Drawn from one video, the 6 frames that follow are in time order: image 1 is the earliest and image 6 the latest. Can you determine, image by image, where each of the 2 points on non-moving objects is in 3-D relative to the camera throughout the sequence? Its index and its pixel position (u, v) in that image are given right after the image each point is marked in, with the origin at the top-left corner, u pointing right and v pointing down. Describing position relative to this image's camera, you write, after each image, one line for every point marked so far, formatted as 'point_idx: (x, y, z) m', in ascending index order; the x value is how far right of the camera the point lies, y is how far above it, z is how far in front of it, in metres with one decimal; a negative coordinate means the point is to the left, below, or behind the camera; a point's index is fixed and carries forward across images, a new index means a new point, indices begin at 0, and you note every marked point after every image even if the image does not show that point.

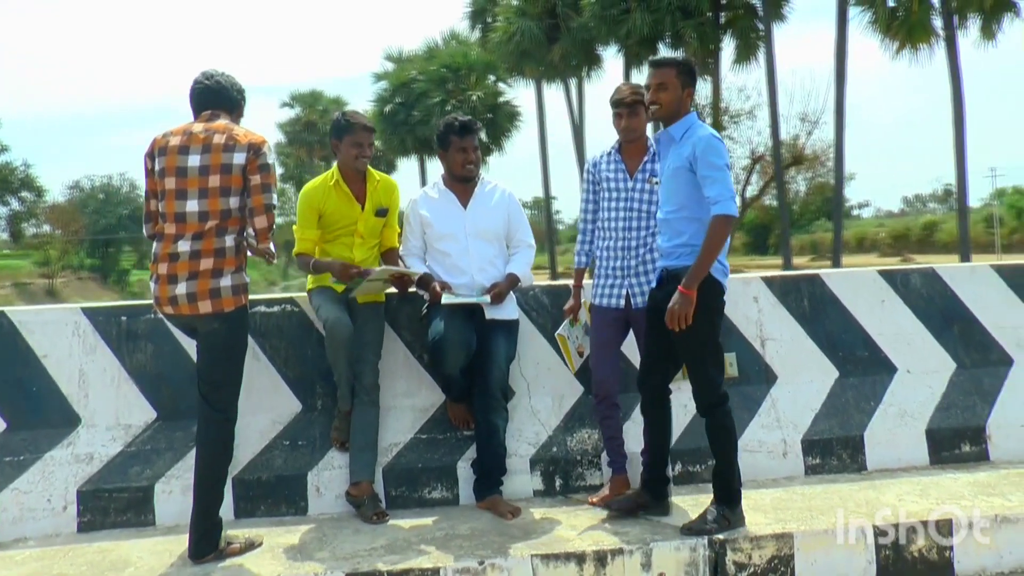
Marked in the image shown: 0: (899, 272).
0: (+2.1, +0.1, +5.6) m
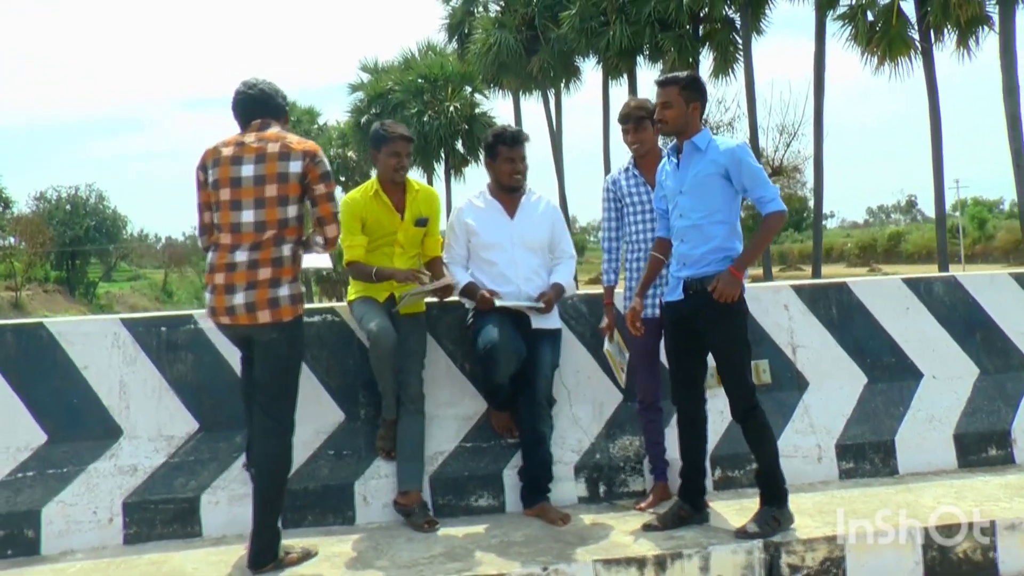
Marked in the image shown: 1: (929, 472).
0: (+2.3, 0.0, +5.7) m
1: (+2.2, -1.0, +5.4) m
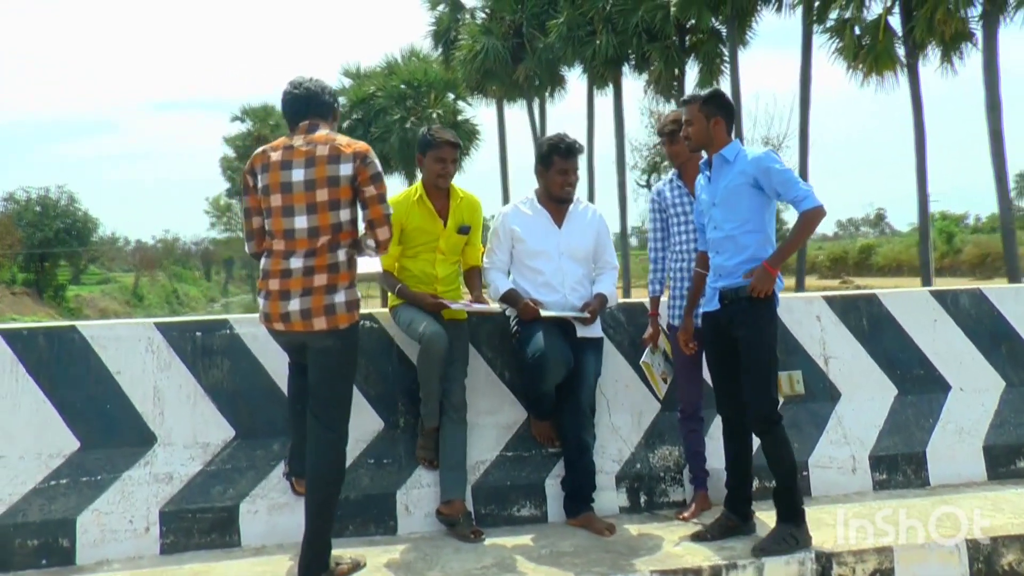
0: (+2.5, 0.0, +5.8) m
1: (+2.4, -1.1, +5.5) m
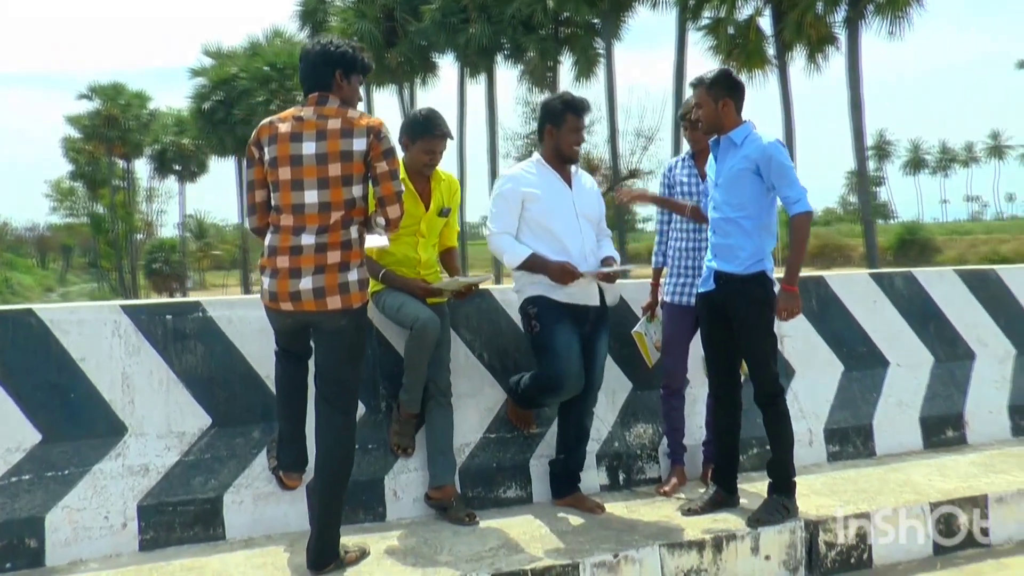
0: (+2.3, +0.1, +6.1) m
1: (+2.3, -1.0, +5.8) m
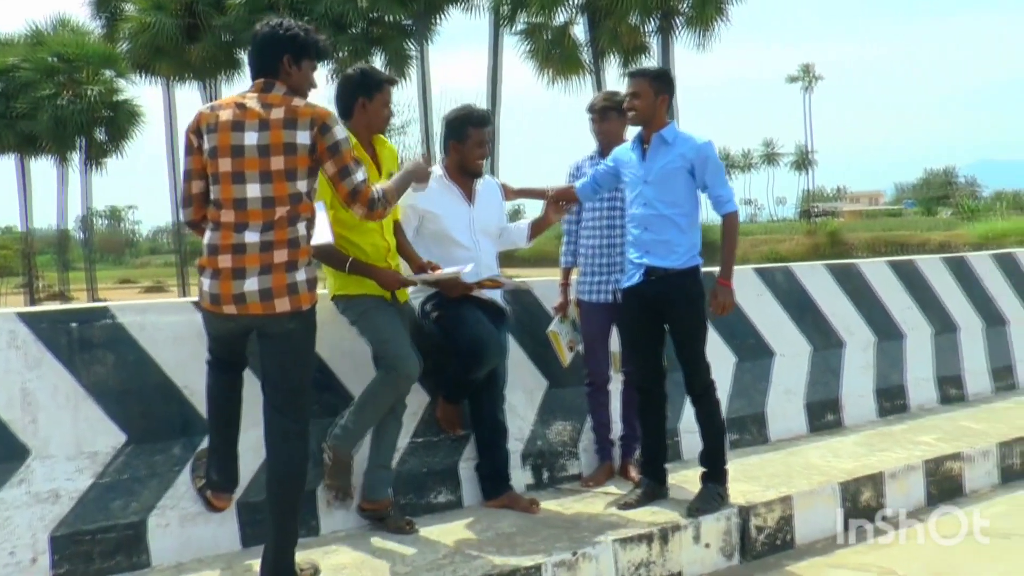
0: (+1.6, +0.1, +6.4) m
1: (+1.7, -0.9, +6.1) m
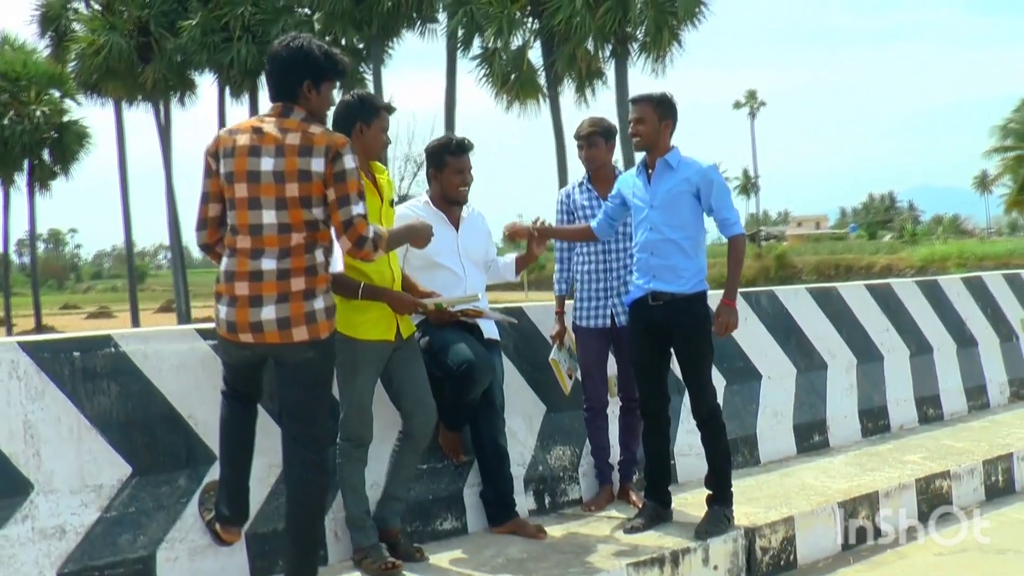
0: (+1.6, 0.0, +6.5) m
1: (+1.7, -1.1, +6.2) m
